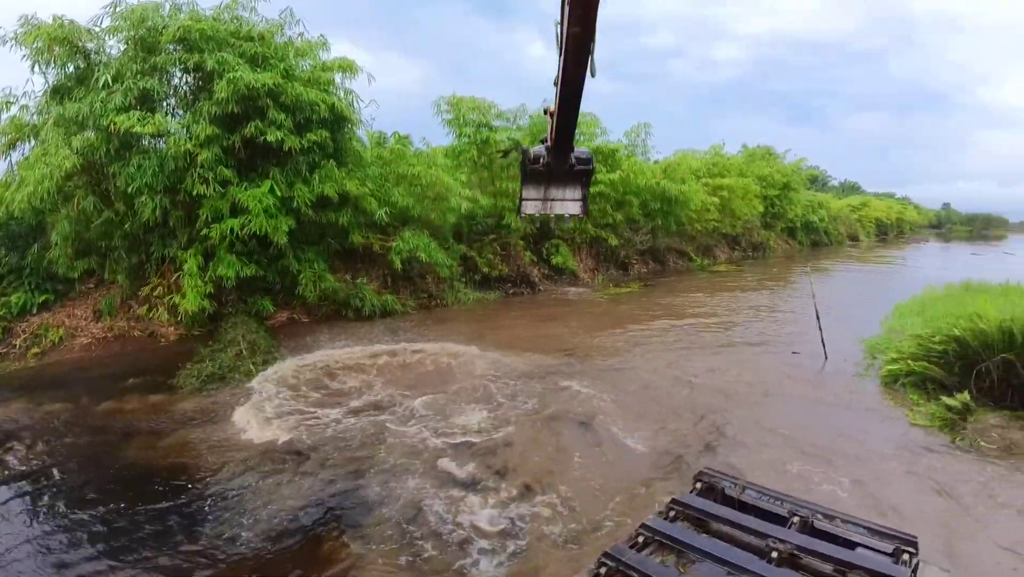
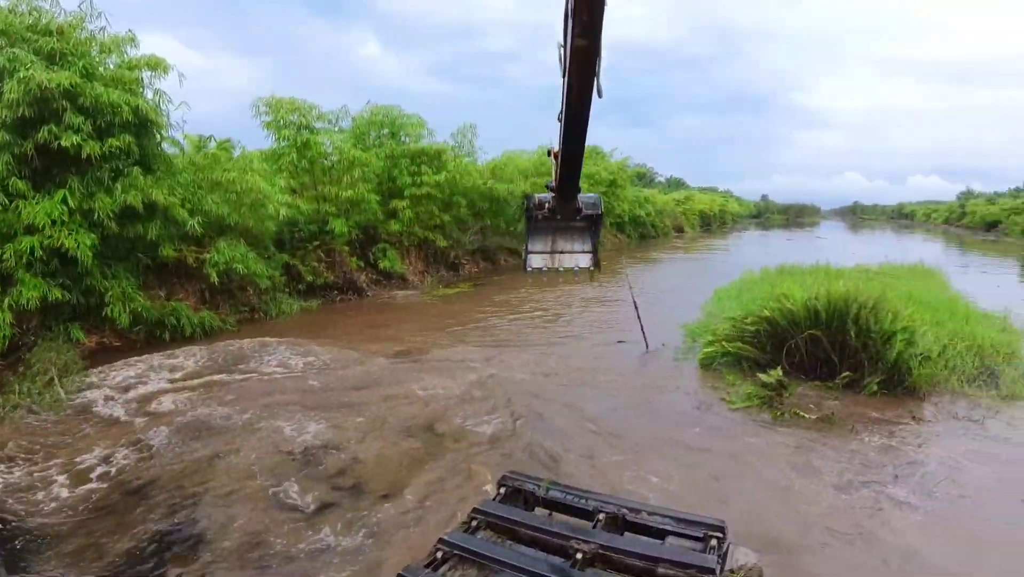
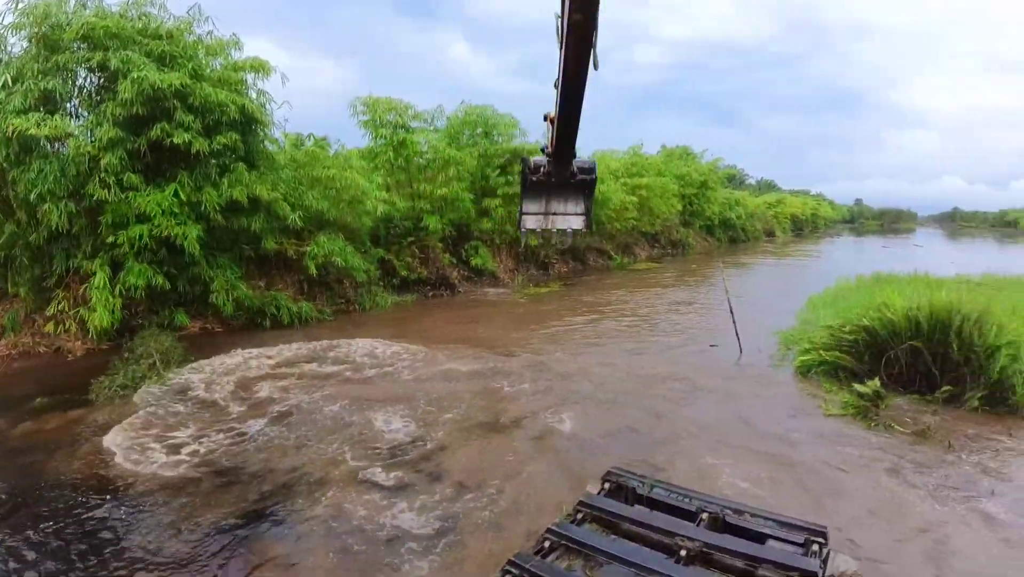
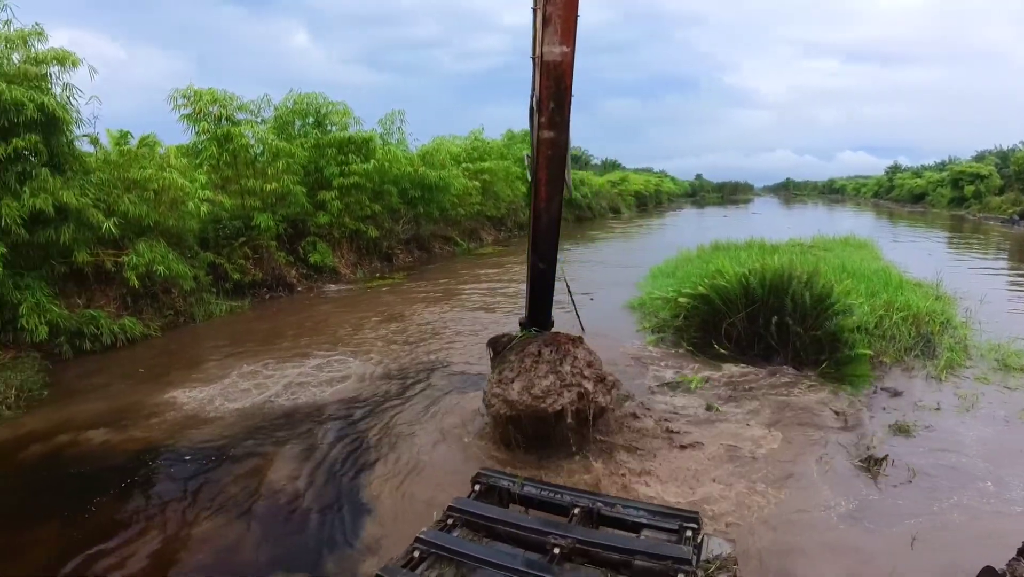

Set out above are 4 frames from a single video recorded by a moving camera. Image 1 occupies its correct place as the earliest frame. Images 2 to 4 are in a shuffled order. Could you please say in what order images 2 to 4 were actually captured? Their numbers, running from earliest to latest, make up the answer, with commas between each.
3, 2, 4
